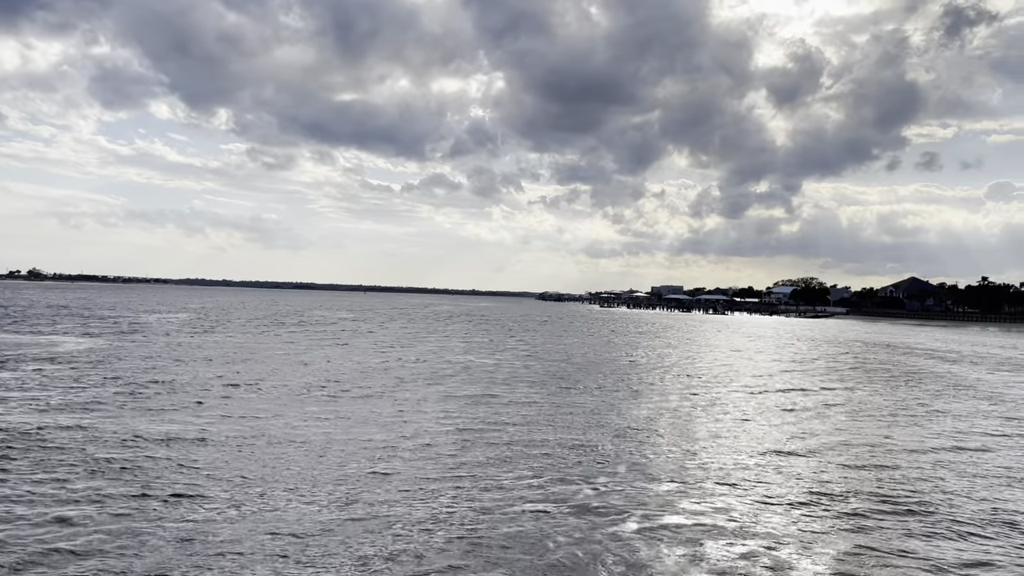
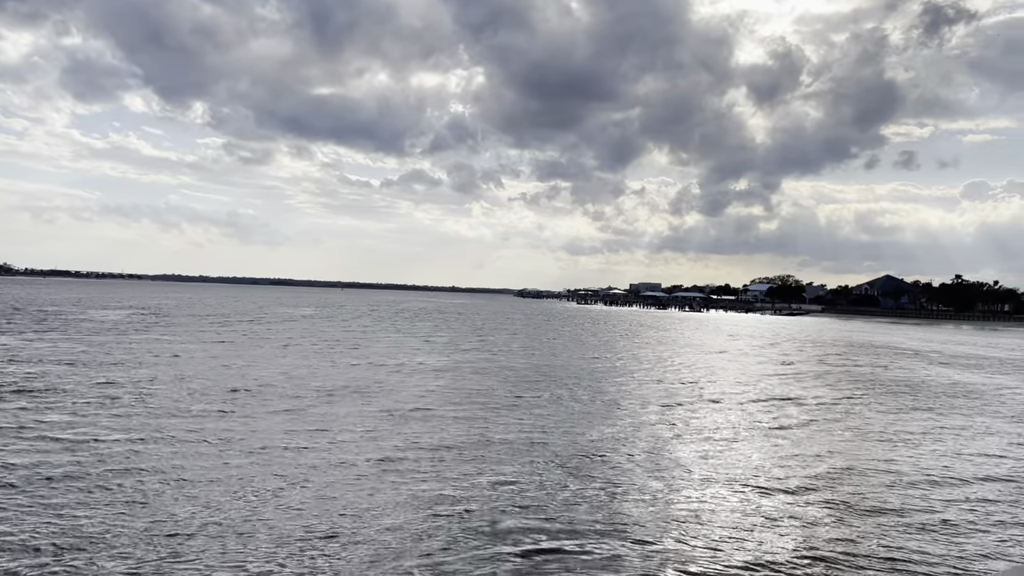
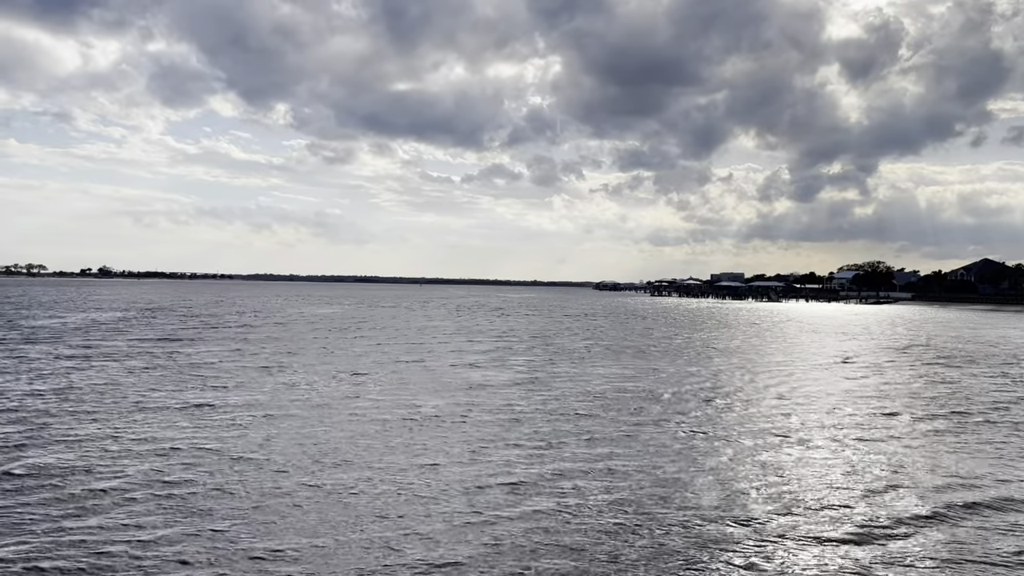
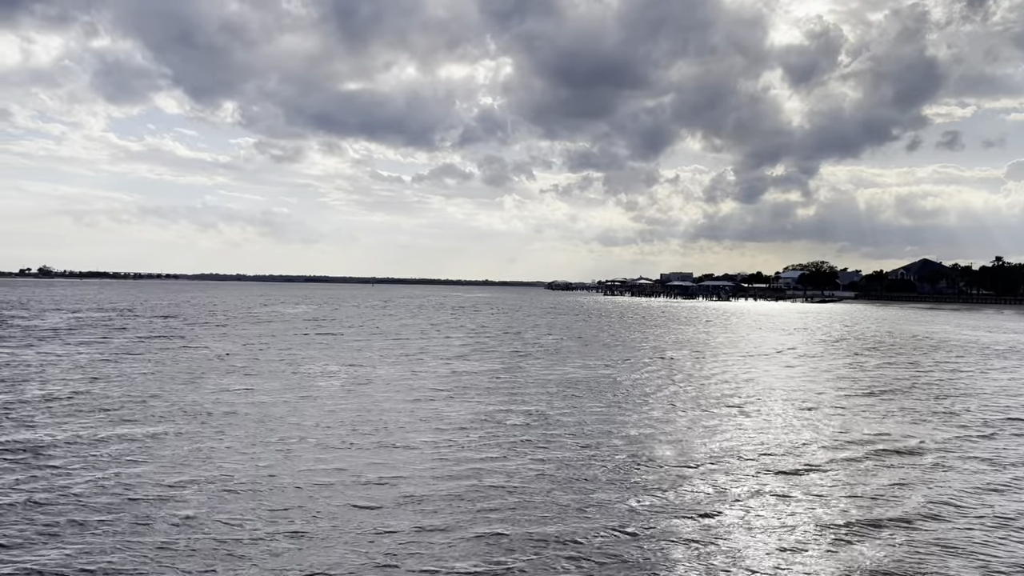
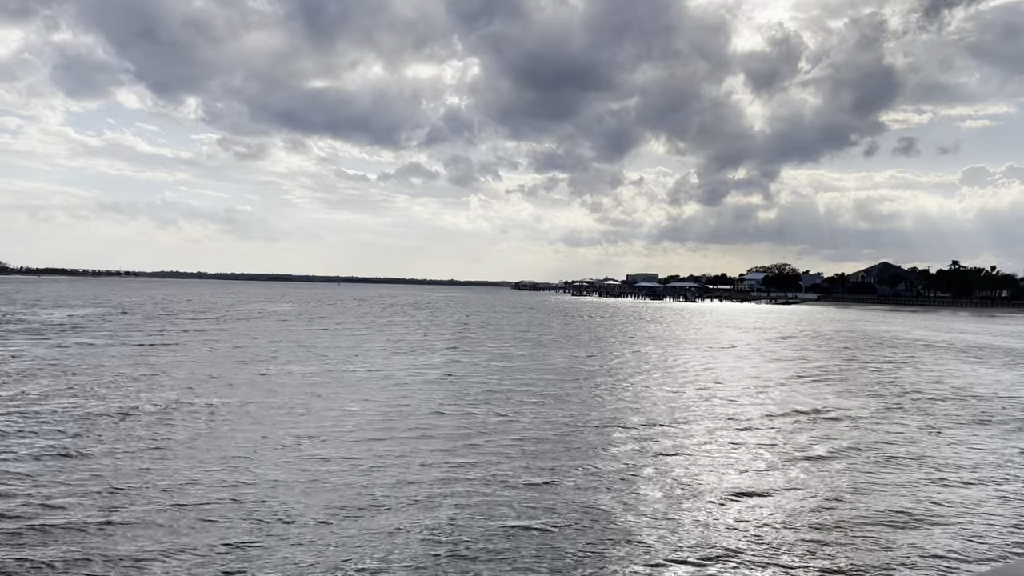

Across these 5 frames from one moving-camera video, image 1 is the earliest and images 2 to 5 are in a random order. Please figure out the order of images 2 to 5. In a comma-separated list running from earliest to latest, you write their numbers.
2, 5, 4, 3
